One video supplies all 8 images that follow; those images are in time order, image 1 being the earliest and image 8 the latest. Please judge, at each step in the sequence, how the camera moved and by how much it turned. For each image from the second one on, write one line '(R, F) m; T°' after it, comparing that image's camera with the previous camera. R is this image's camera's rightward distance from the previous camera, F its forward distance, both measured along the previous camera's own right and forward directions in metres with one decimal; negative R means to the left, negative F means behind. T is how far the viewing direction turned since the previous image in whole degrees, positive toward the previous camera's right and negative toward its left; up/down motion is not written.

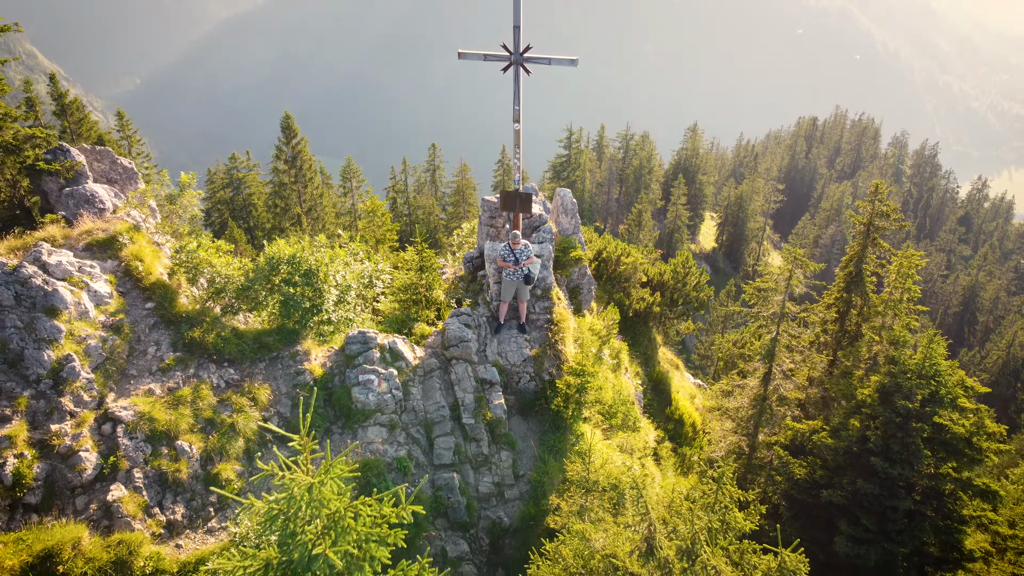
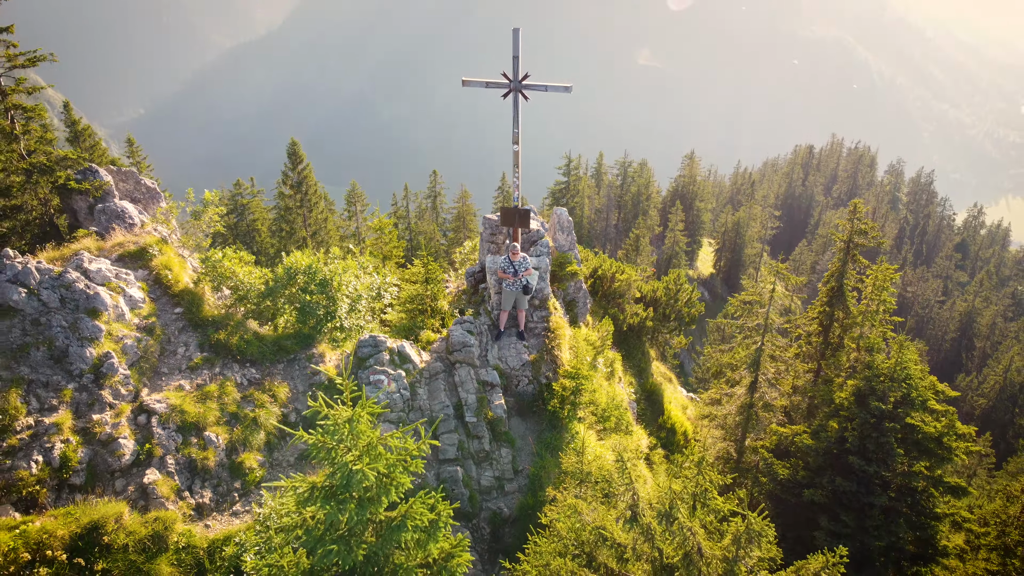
(0.0, -1.0) m; 0°
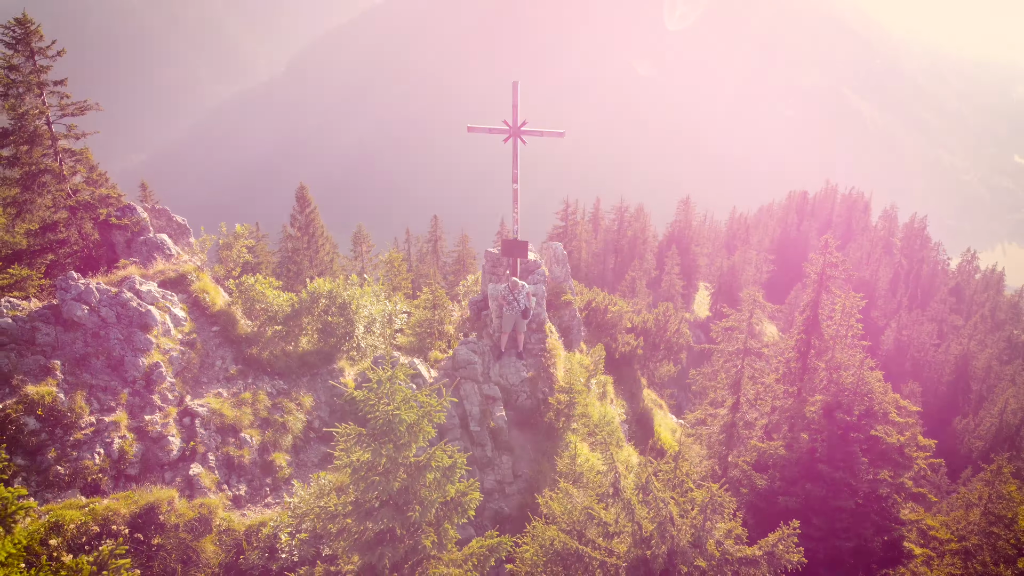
(0.0, -1.5) m; 0°
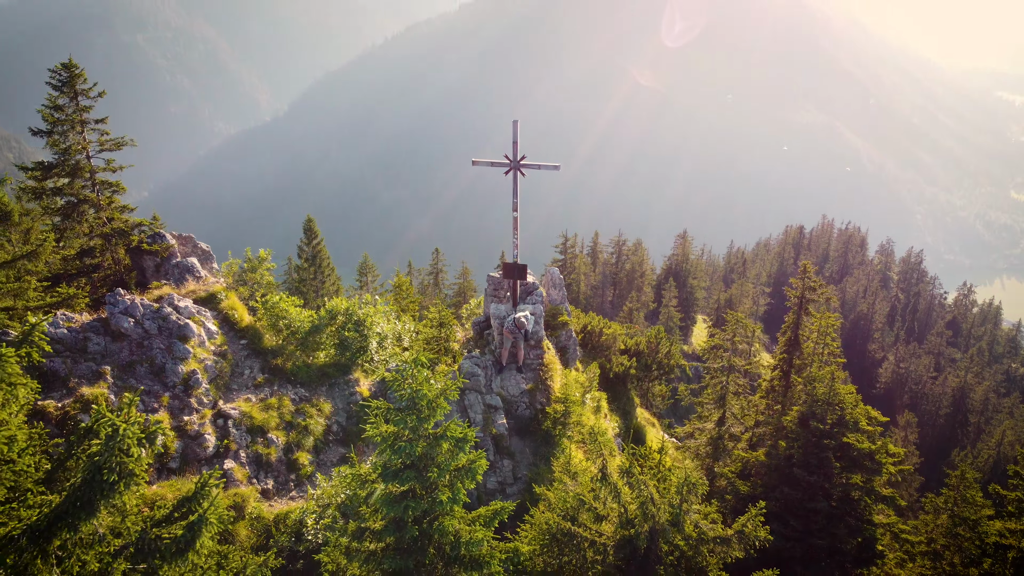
(0.0, -1.4) m; 0°
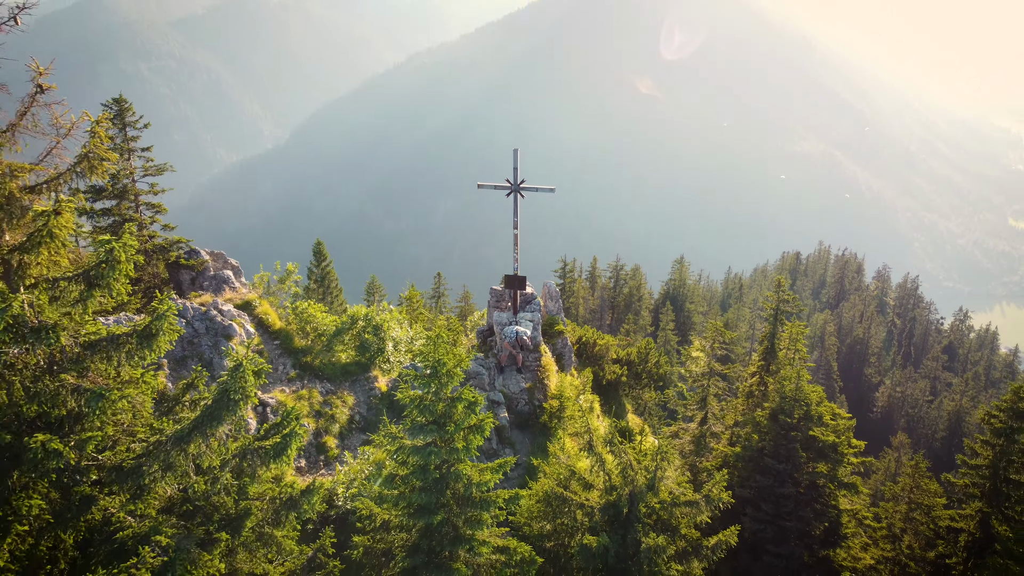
(0.0, -2.0) m; 0°
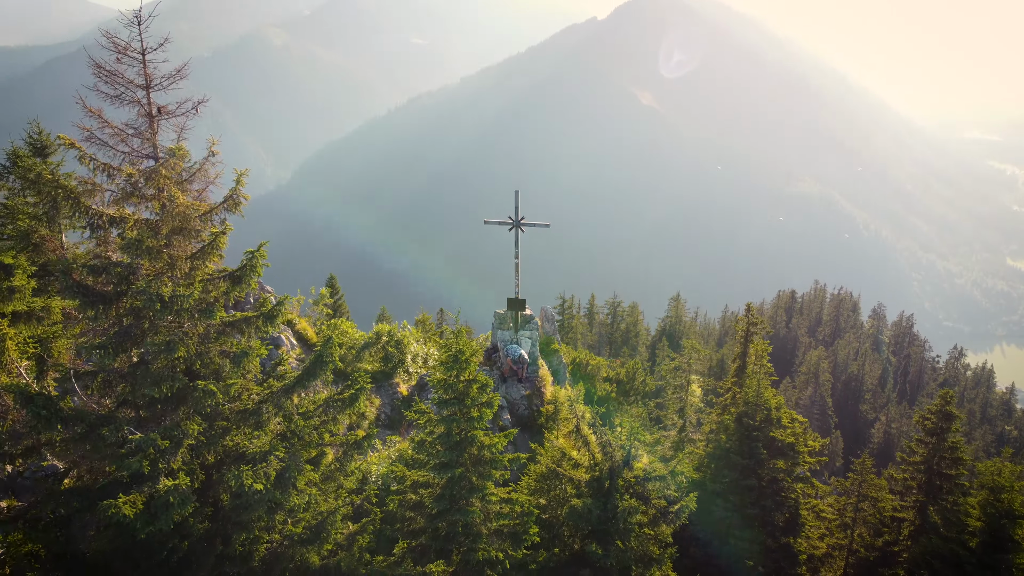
(0.0, -3.1) m; 0°
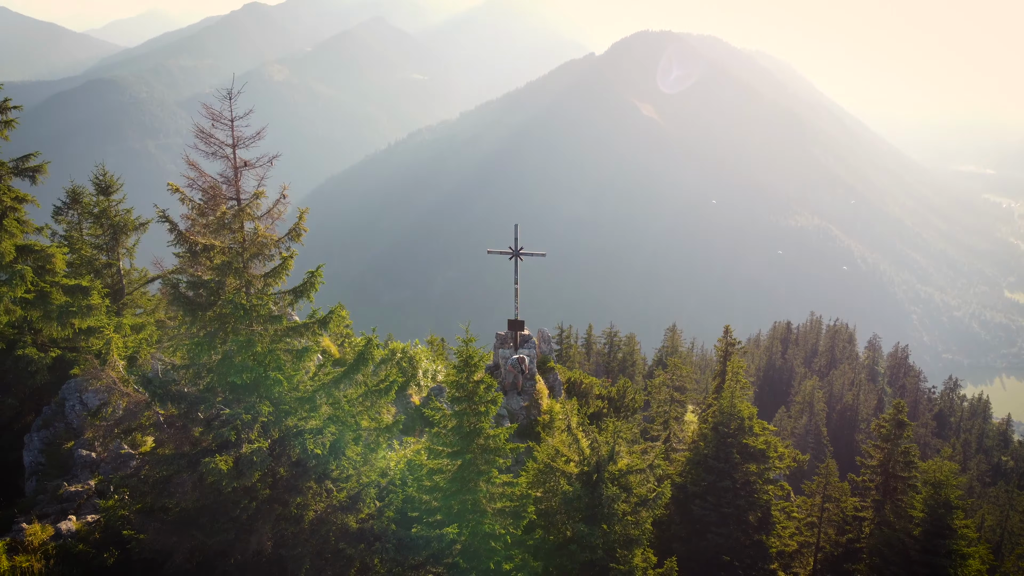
(0.0, -2.7) m; 0°
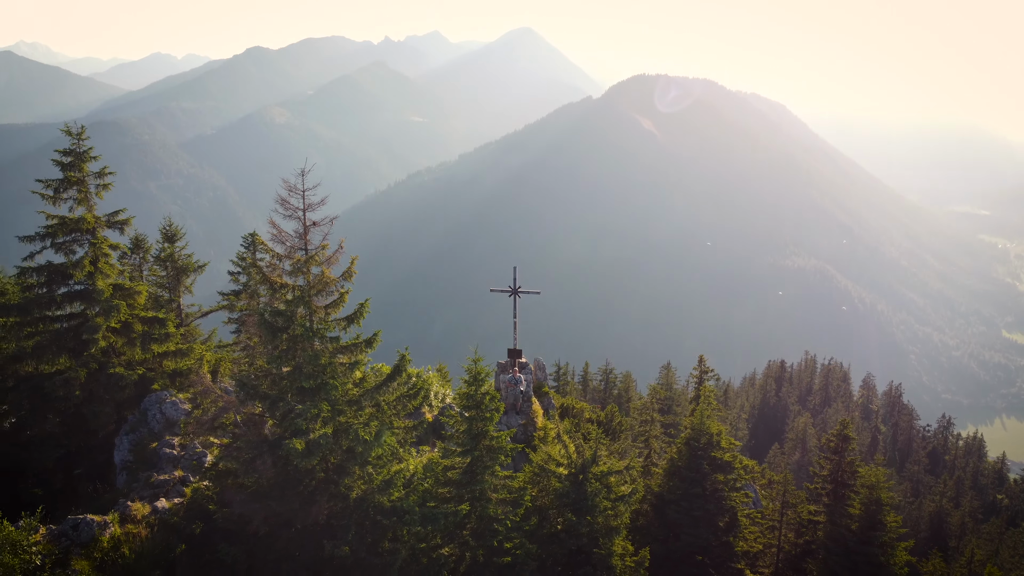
(0.0, -3.9) m; 0°
